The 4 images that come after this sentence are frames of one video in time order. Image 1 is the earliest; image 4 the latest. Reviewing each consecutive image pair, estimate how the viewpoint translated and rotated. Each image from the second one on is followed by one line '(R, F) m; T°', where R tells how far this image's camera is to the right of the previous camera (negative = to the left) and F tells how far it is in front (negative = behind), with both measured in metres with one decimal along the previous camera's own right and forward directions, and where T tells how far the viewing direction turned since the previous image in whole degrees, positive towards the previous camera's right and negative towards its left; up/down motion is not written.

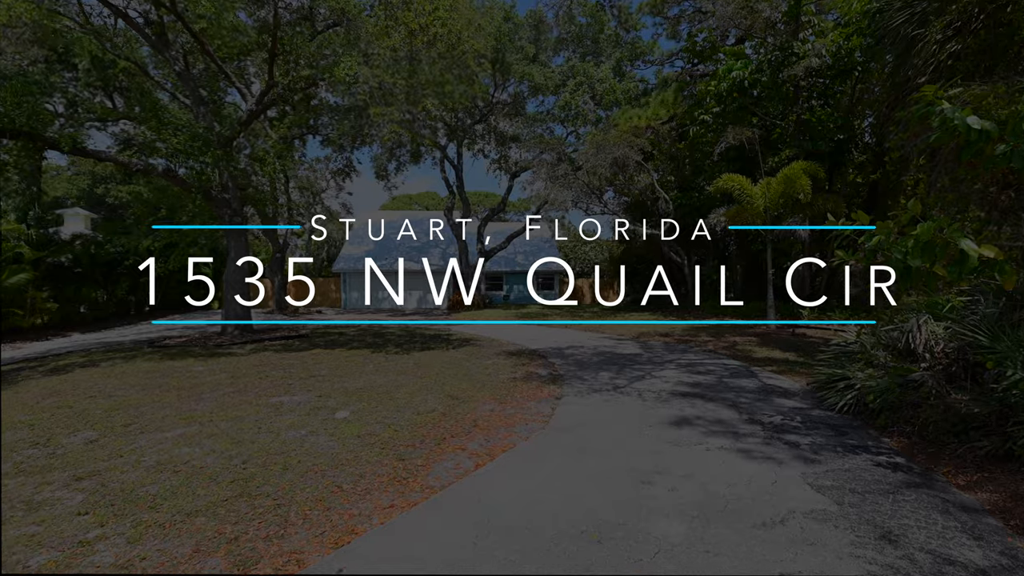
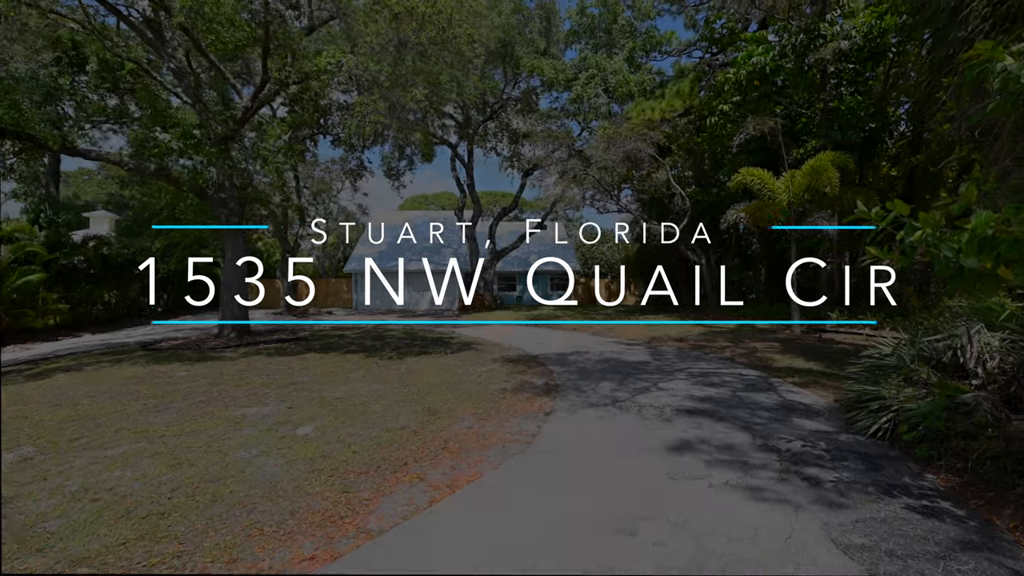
(+0.5, +0.7) m; -3°
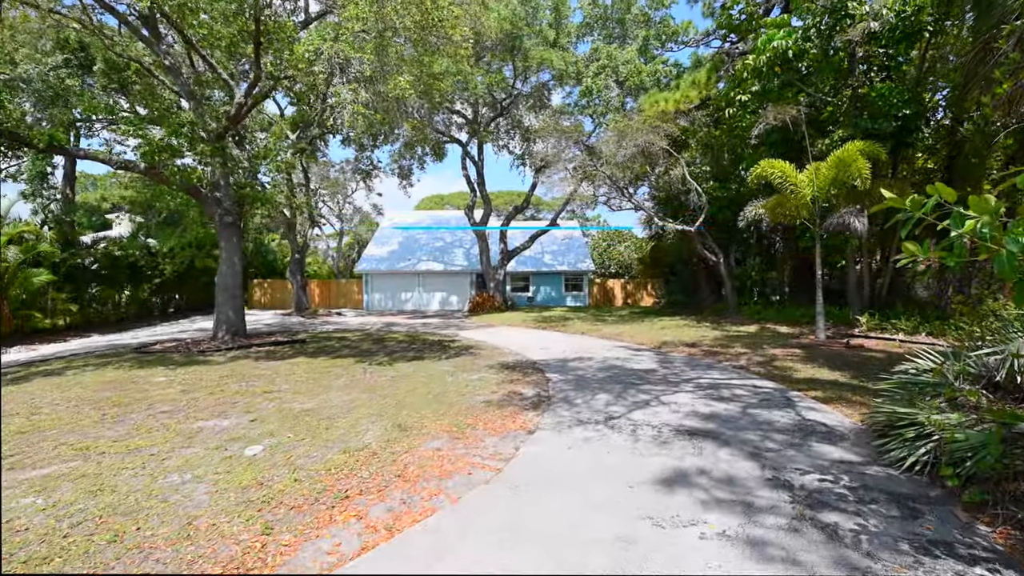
(+0.5, +0.7) m; -2°
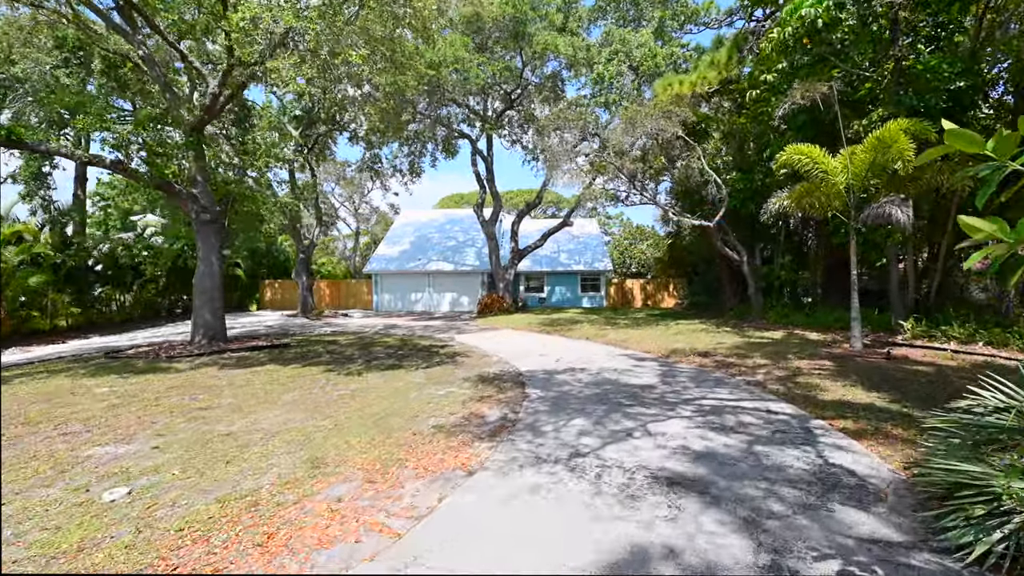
(+0.9, +1.2) m; -3°
